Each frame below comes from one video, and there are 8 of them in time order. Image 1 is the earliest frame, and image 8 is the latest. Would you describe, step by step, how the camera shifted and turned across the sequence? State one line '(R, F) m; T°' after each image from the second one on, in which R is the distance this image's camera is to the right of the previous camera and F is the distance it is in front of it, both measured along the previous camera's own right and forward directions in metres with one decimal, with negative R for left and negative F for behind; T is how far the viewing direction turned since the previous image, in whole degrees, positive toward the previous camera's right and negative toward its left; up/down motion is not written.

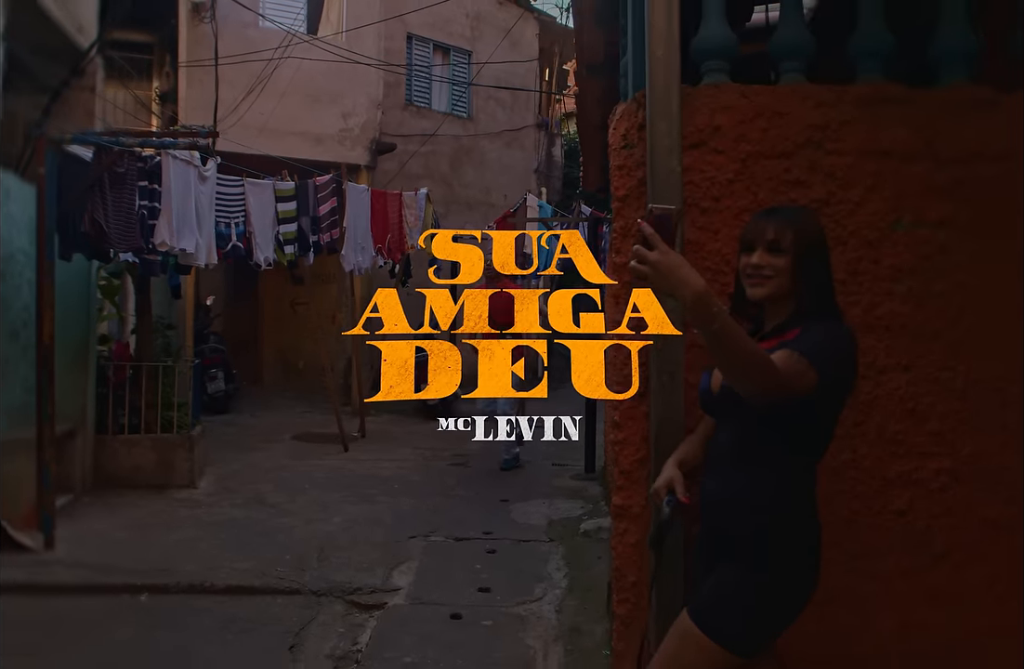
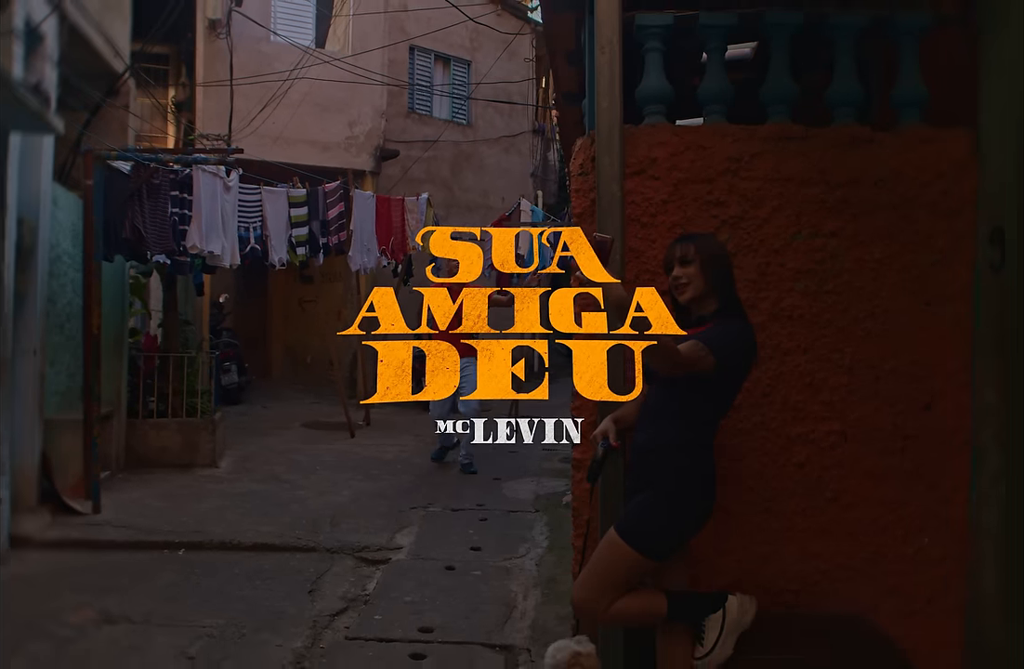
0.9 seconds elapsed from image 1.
(+0.1, -0.7) m; 0°
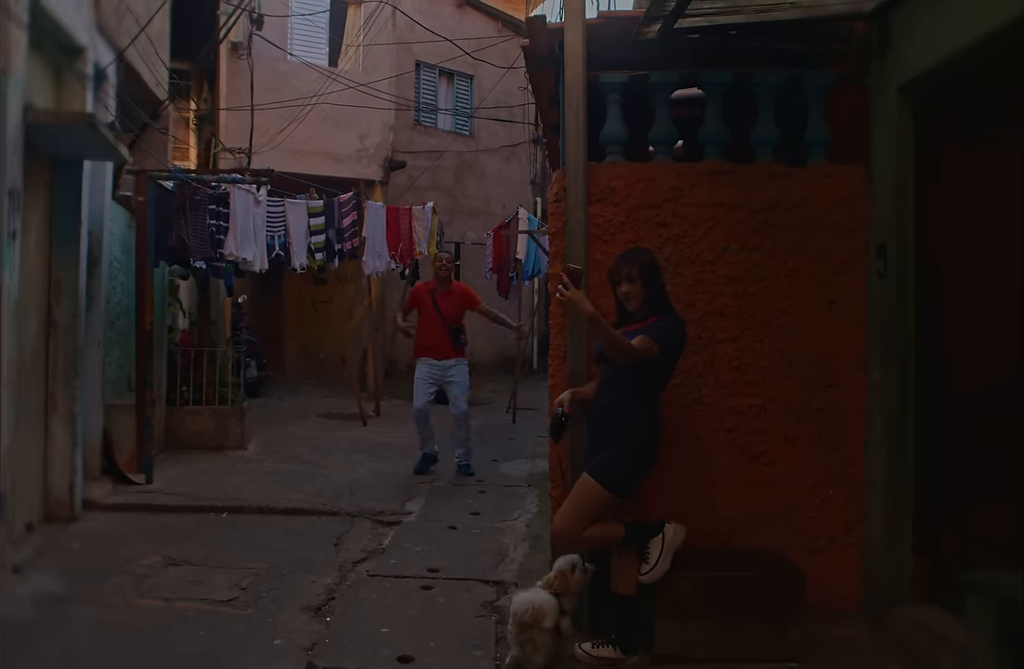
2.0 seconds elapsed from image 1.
(+0.1, -0.9) m; 0°
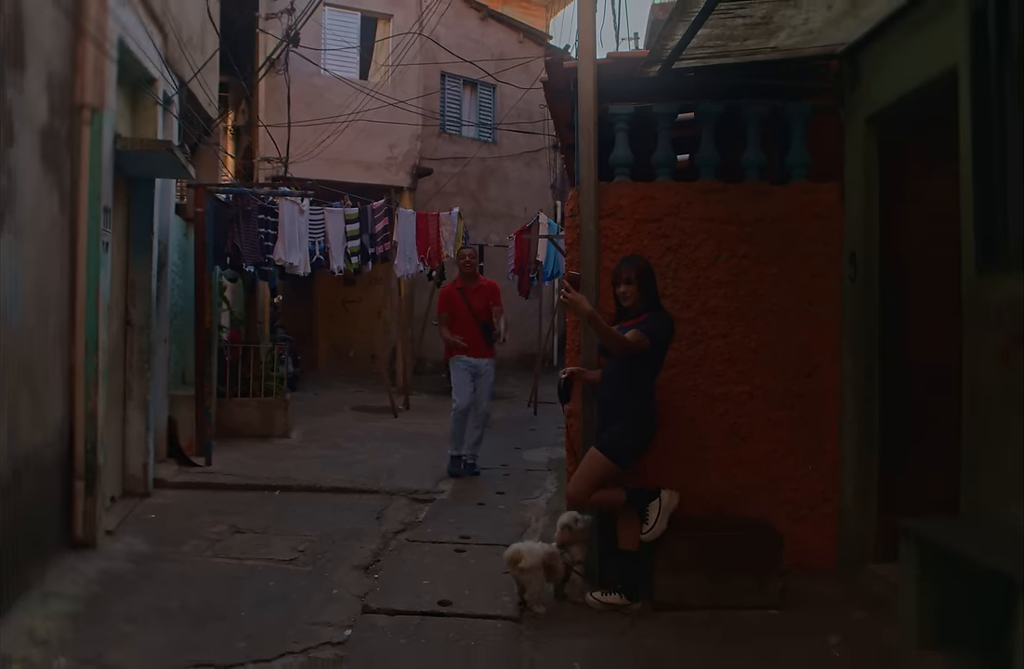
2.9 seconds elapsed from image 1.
(0.0, -0.7) m; -1°
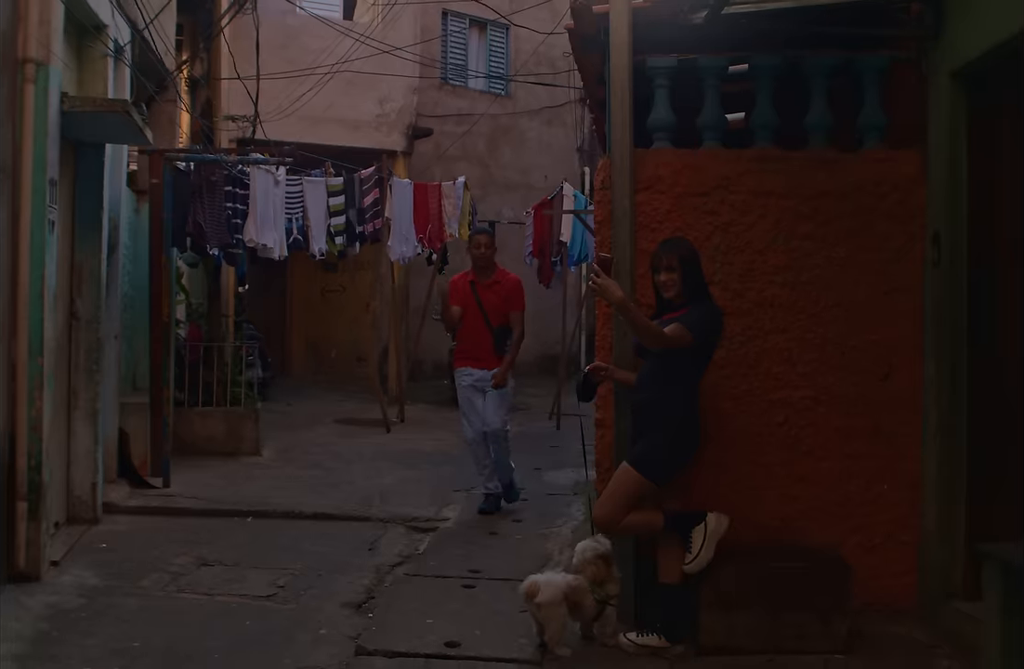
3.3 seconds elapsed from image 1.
(-0.2, +0.8) m; +2°
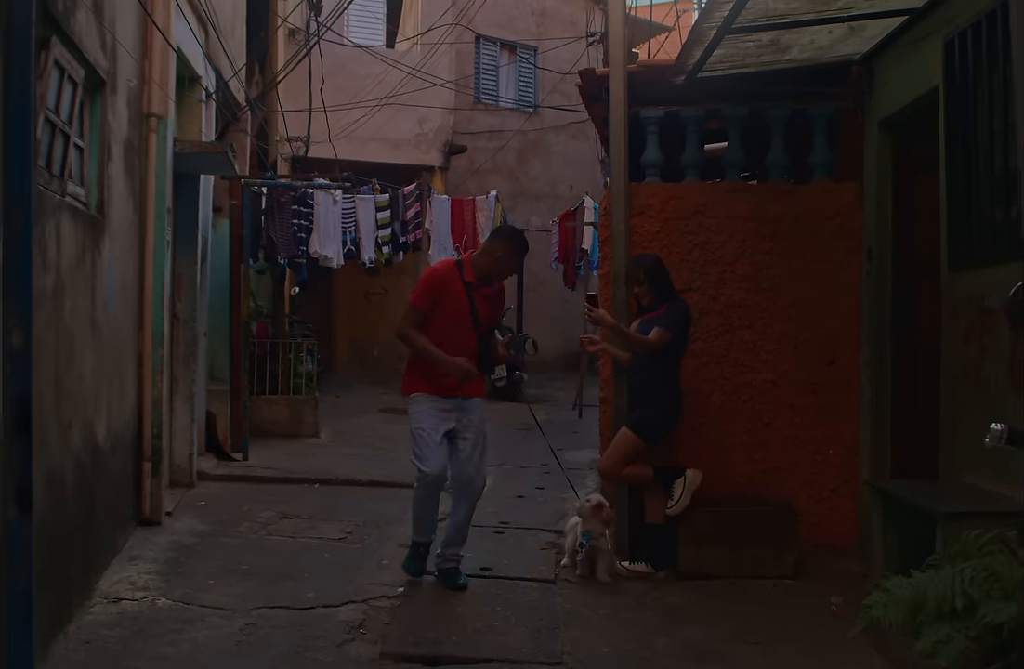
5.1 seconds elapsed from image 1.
(+0.1, -1.1) m; -2°
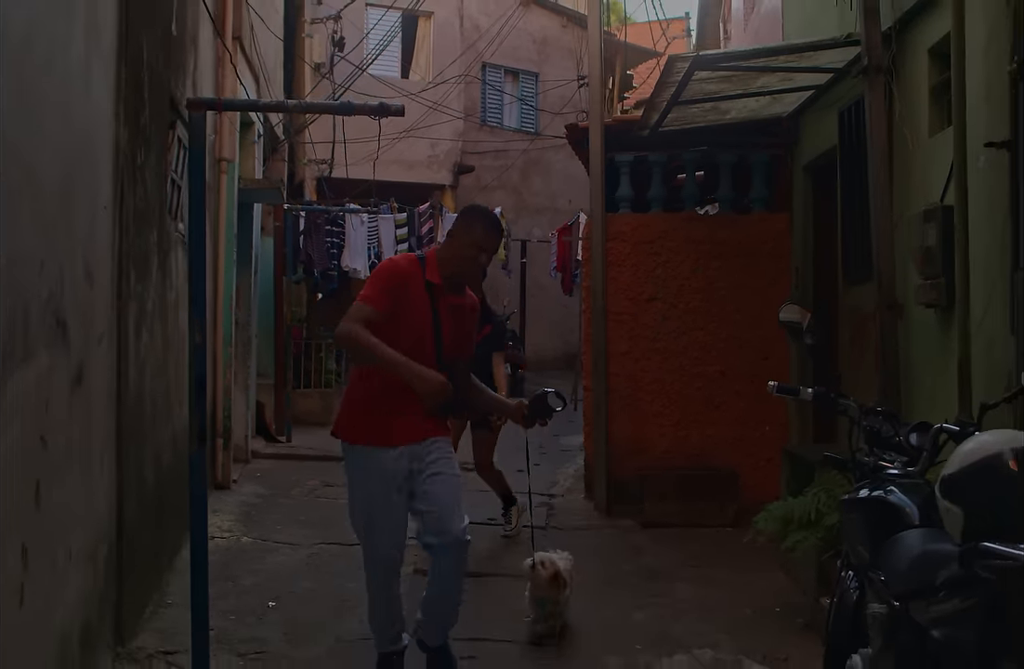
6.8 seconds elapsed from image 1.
(0.0, -1.3) m; 0°
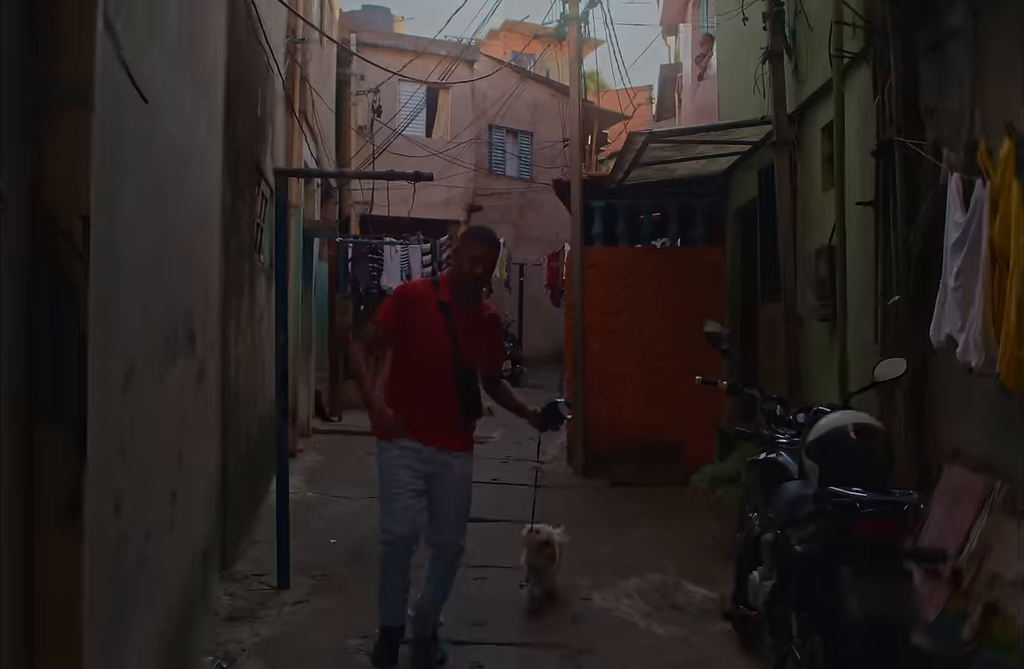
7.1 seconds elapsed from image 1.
(-0.2, -1.3) m; +3°
